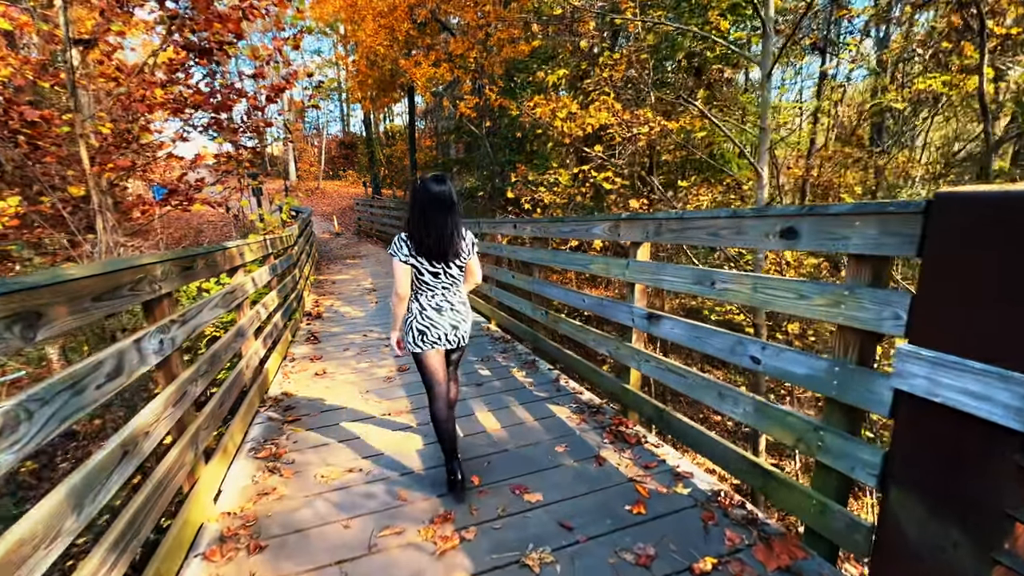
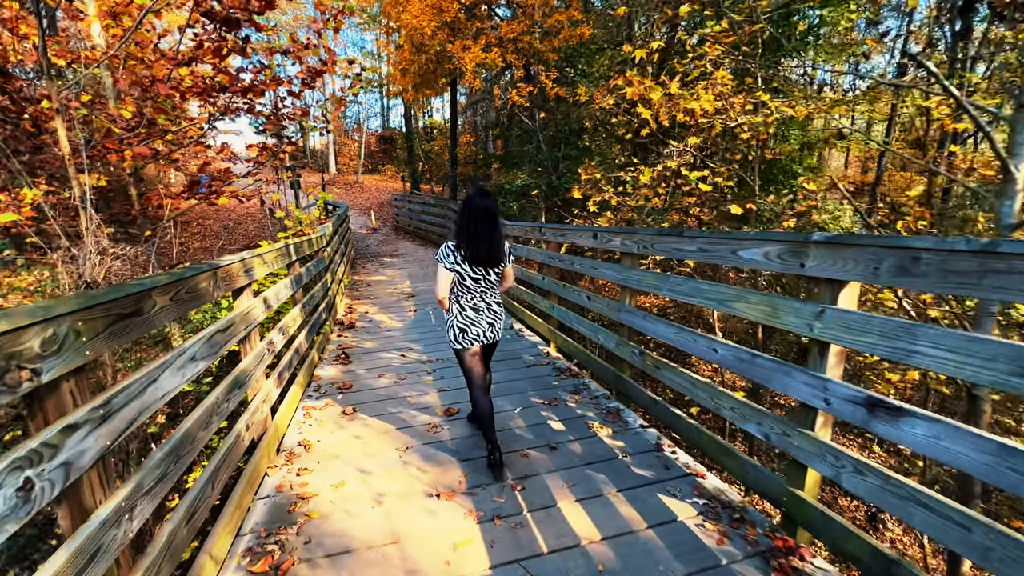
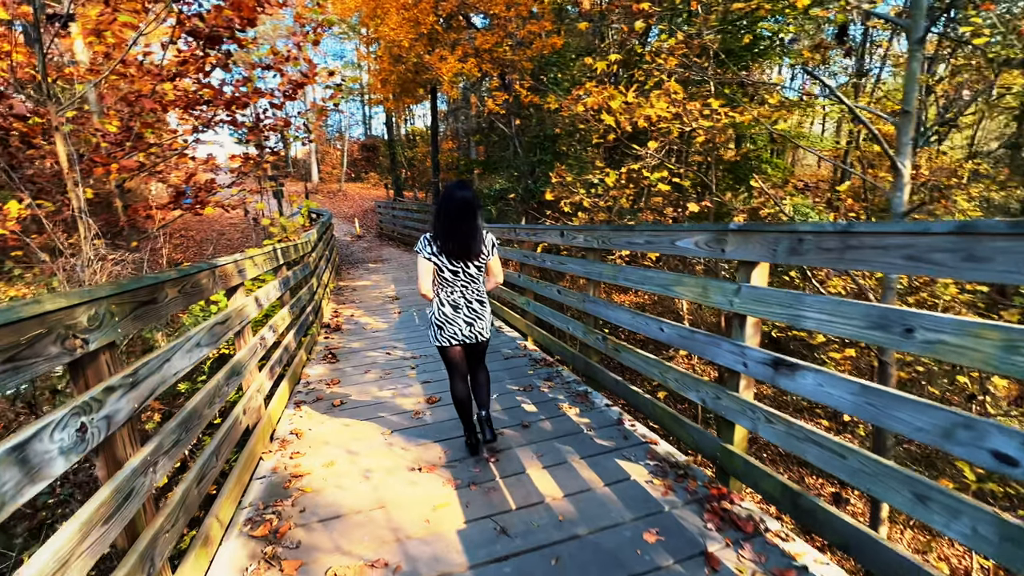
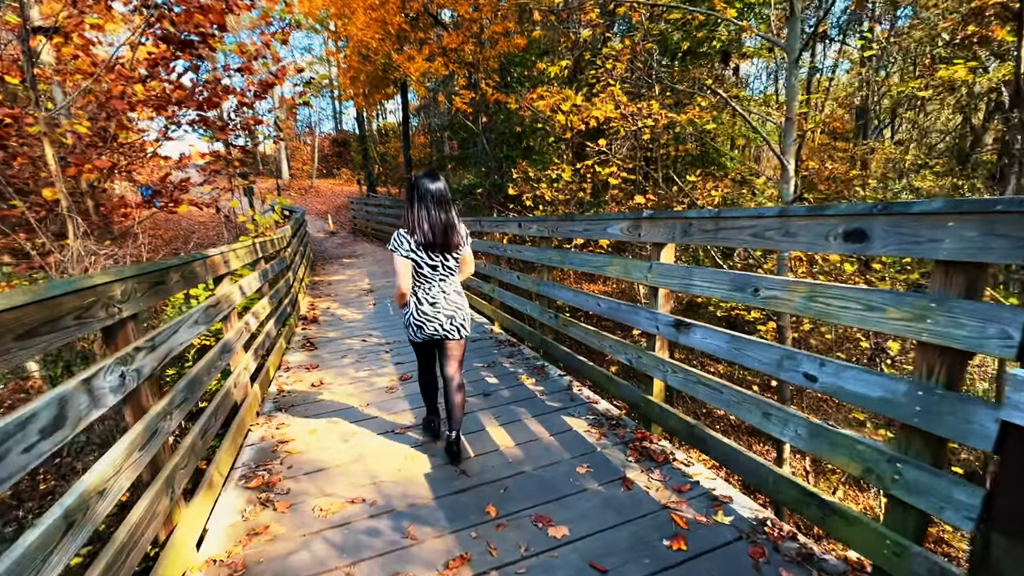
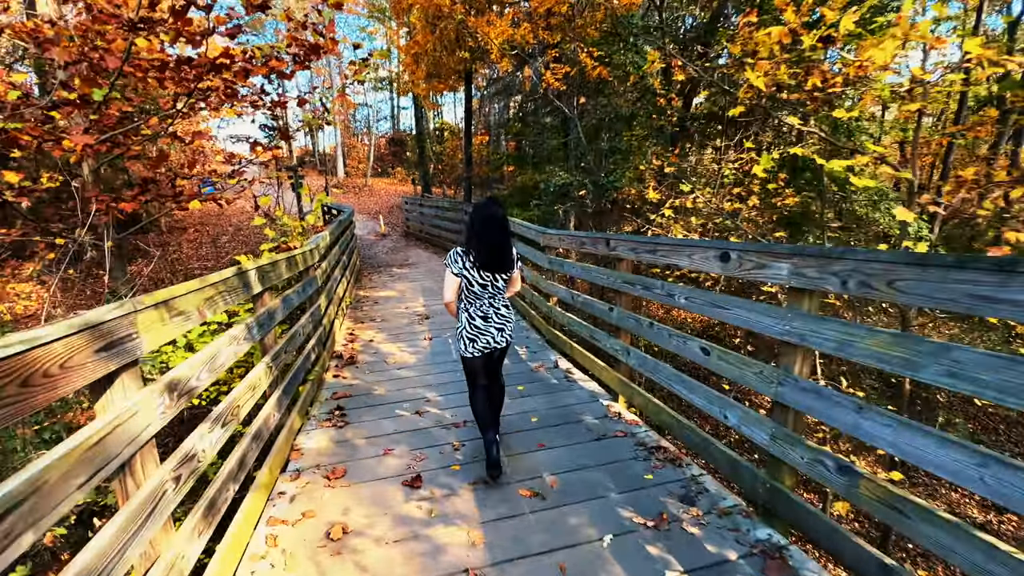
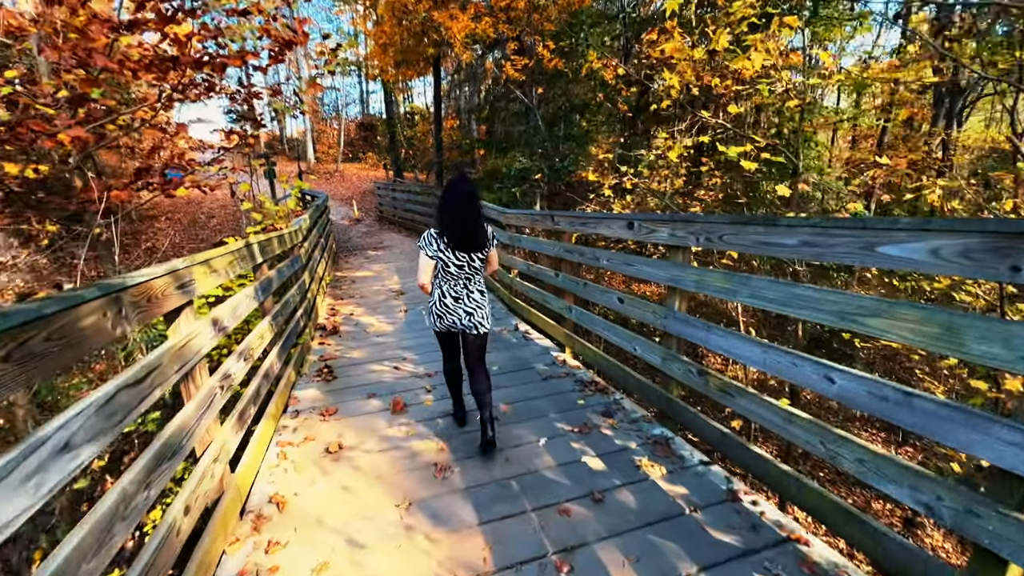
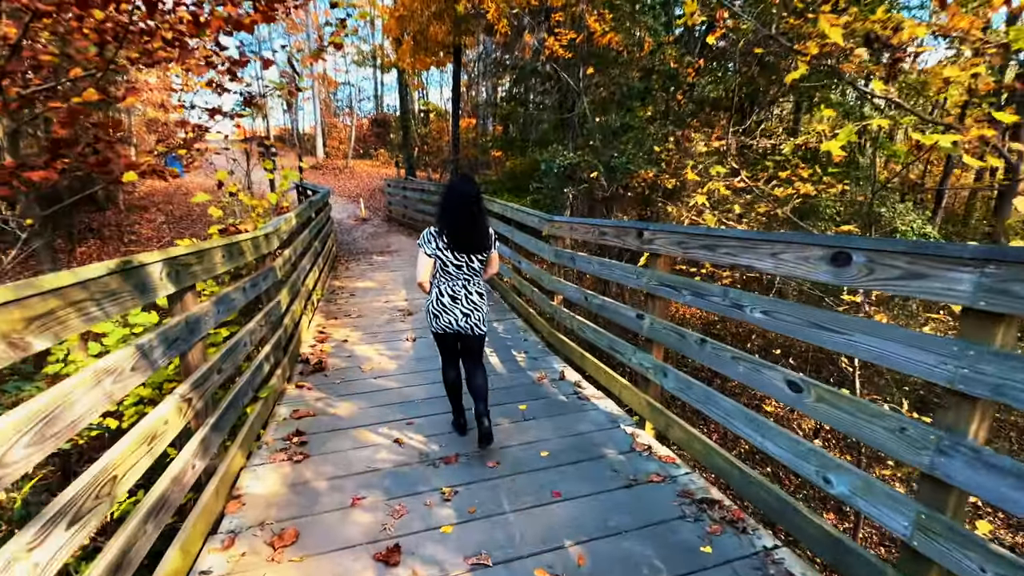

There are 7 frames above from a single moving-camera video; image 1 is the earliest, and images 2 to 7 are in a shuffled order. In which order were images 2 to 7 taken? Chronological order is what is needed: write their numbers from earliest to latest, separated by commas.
4, 3, 2, 6, 5, 7
